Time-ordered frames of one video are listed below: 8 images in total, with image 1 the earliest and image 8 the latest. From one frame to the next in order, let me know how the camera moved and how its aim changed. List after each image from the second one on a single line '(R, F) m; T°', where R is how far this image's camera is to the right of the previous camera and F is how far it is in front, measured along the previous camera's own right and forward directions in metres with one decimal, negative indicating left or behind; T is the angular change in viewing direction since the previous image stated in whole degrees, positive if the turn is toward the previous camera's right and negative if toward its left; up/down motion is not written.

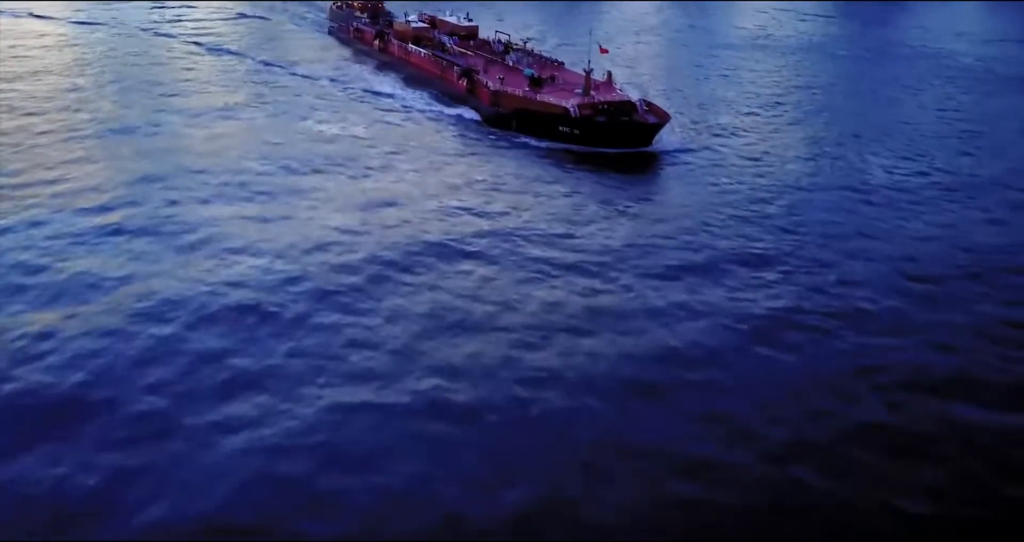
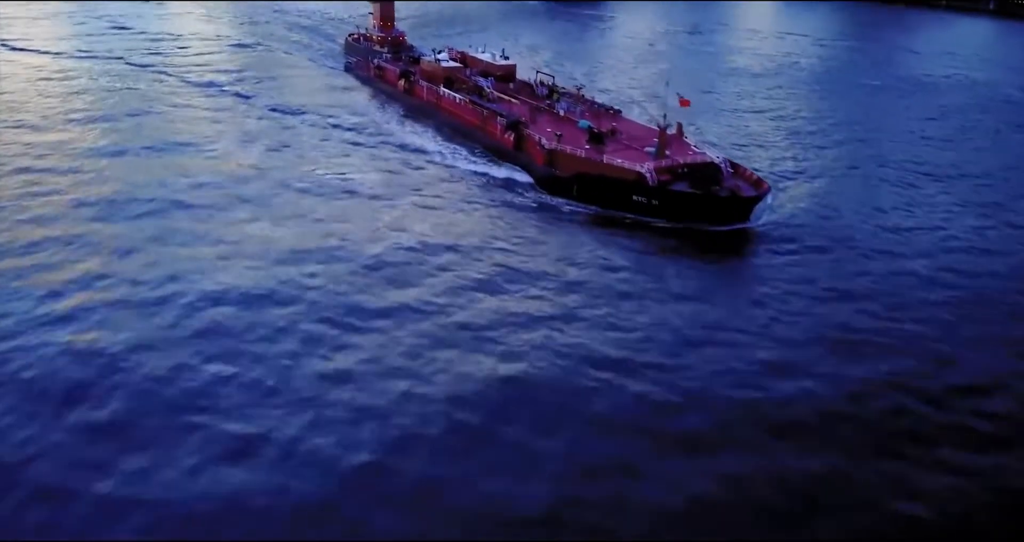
(-1.3, +4.4) m; 0°
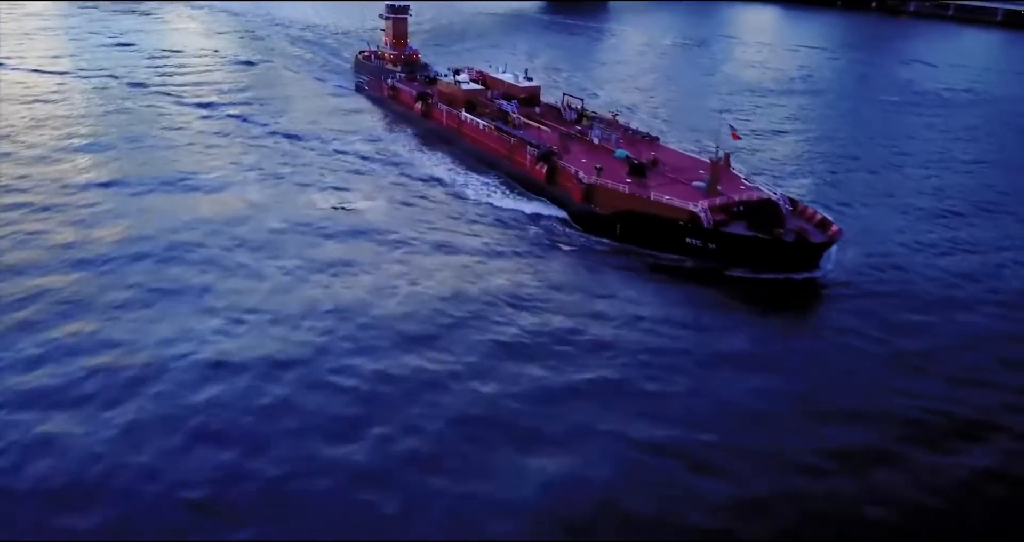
(-0.7, +2.2) m; 0°
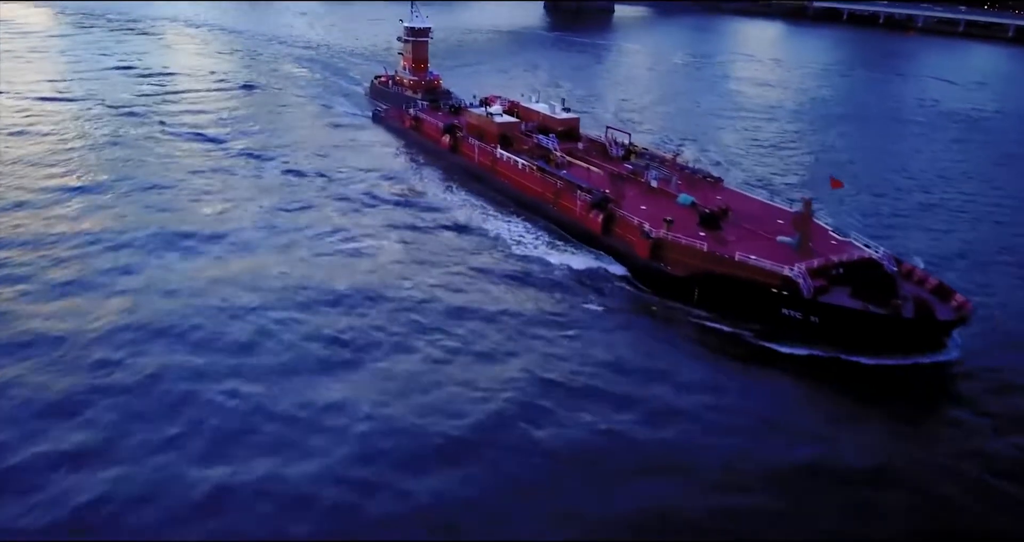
(-1.0, +2.9) m; 0°
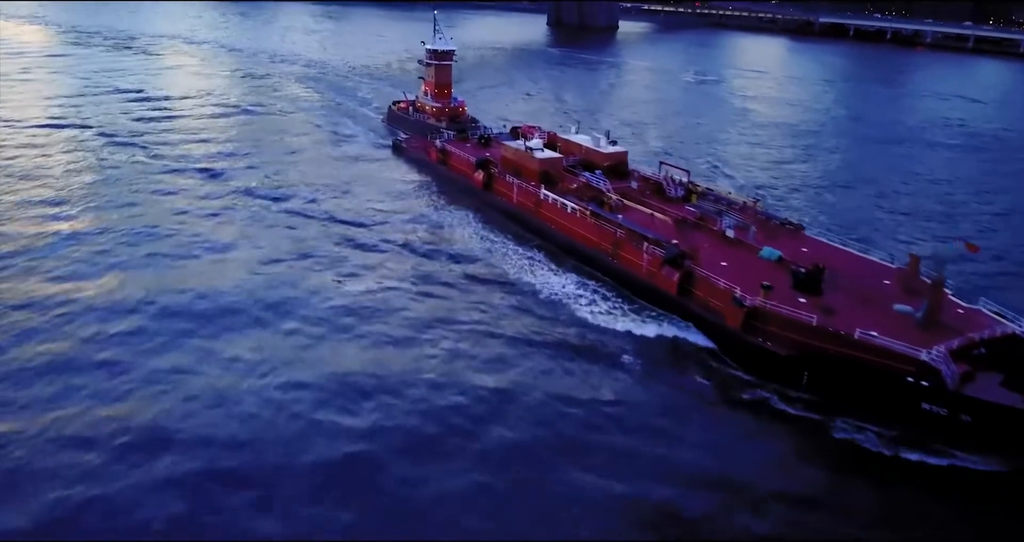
(-1.0, +3.0) m; 0°
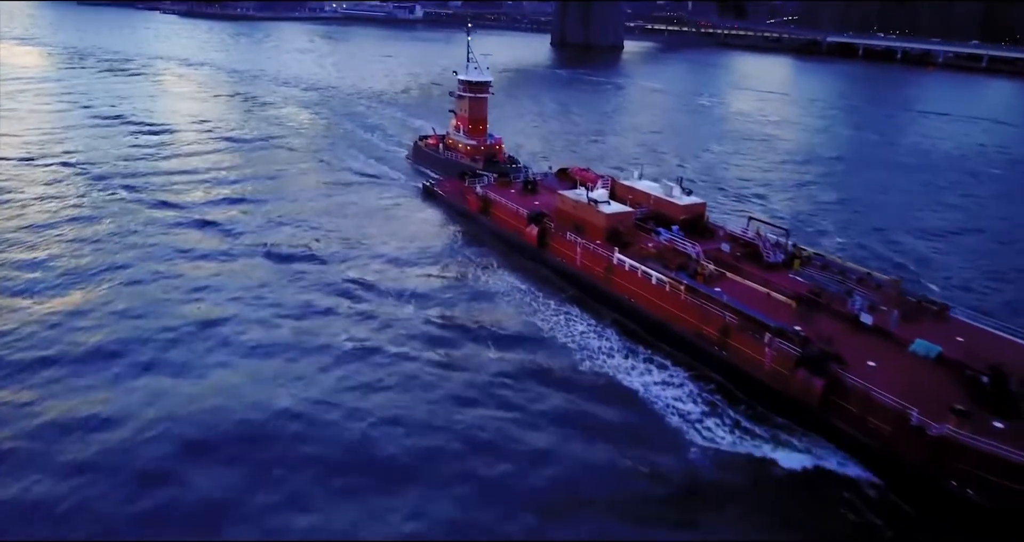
(-1.3, +3.8) m; 0°
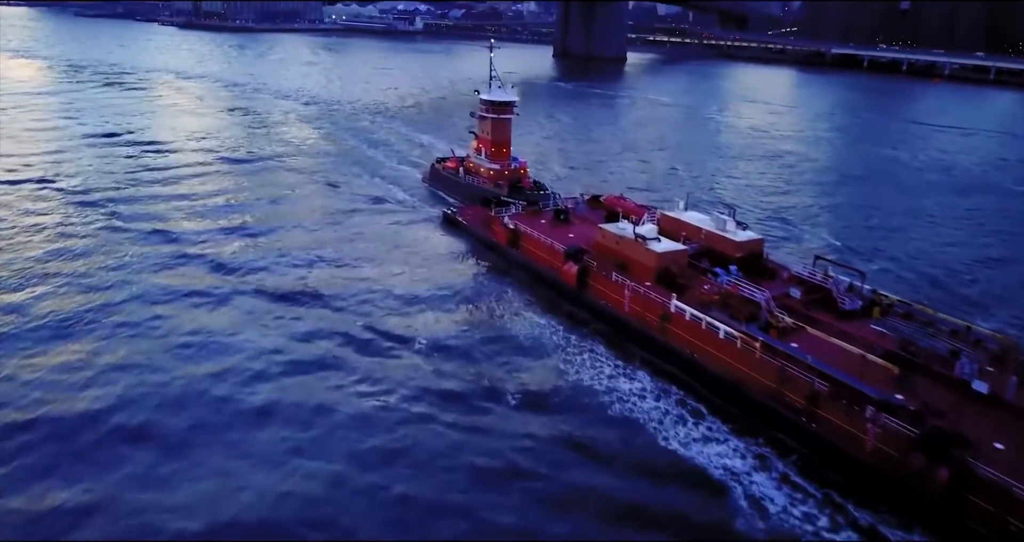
(-0.7, +2.2) m; 0°
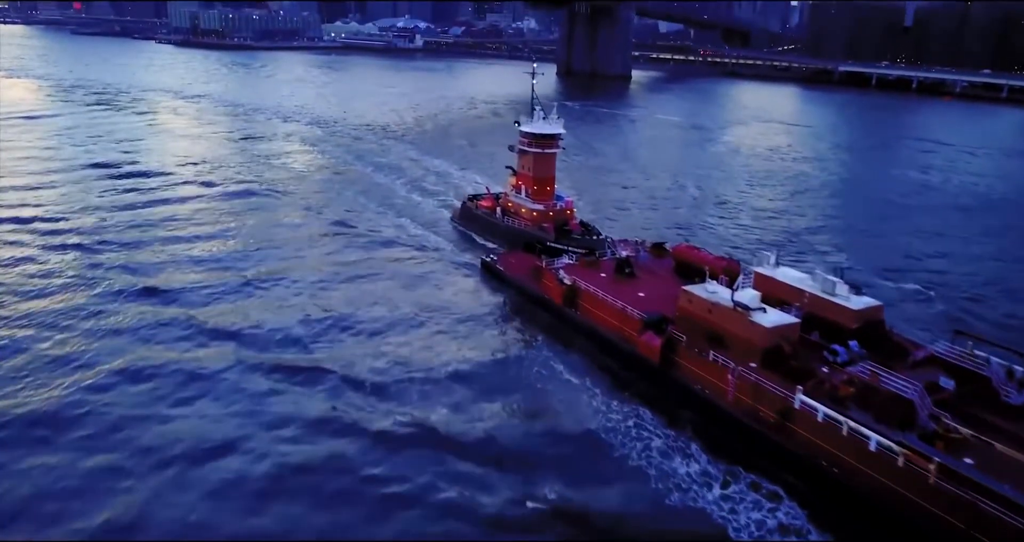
(-1.1, +3.5) m; 0°
